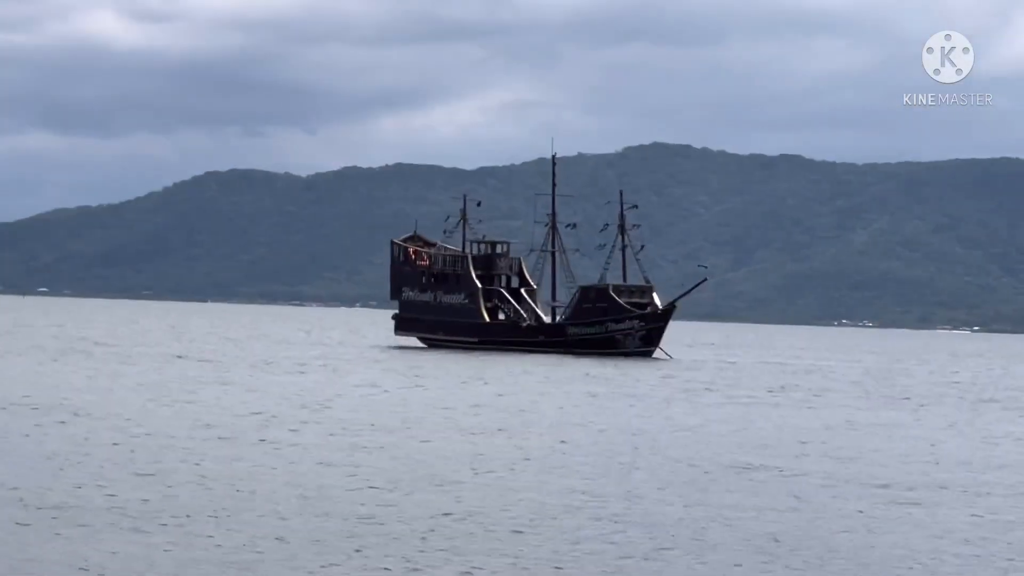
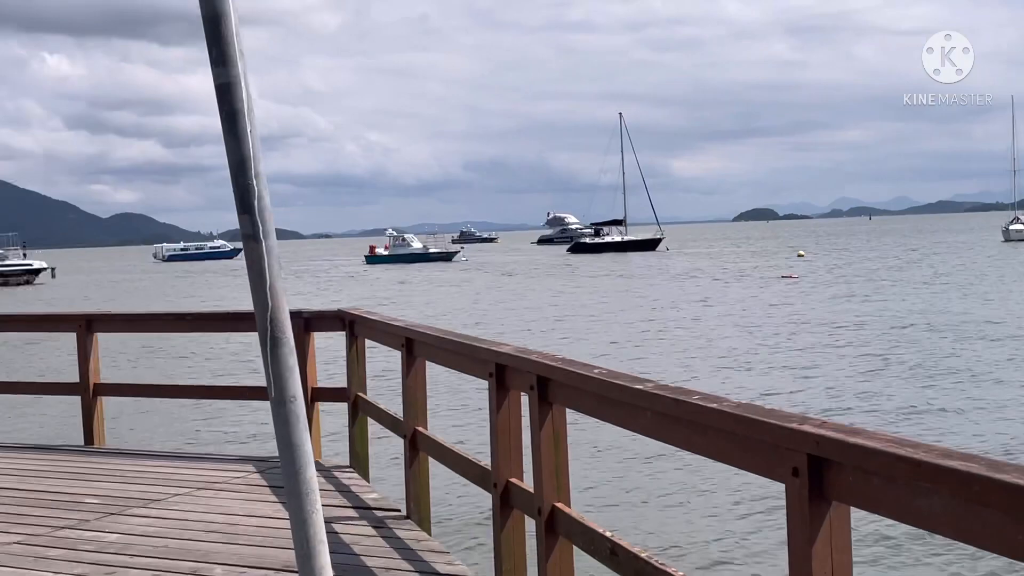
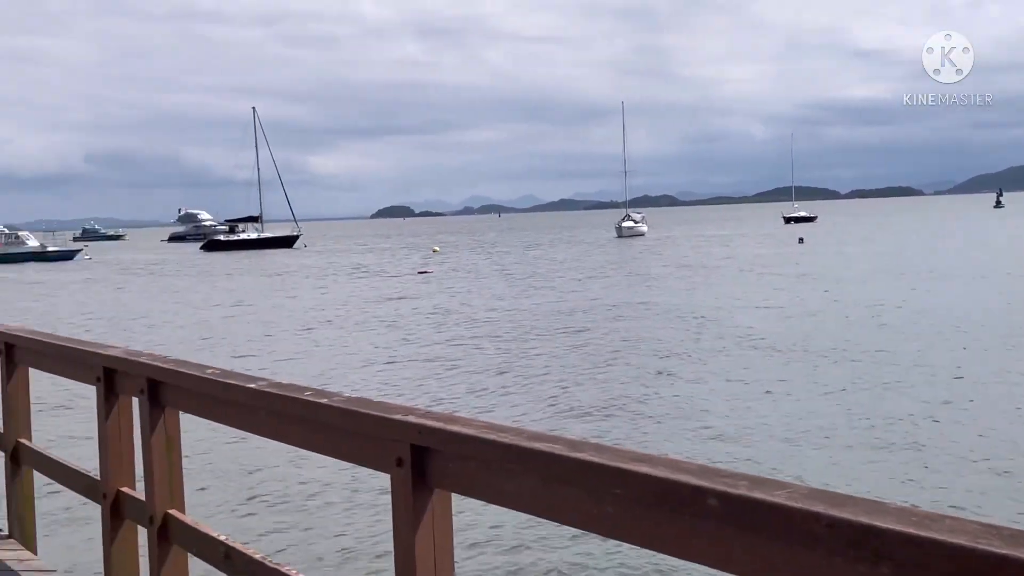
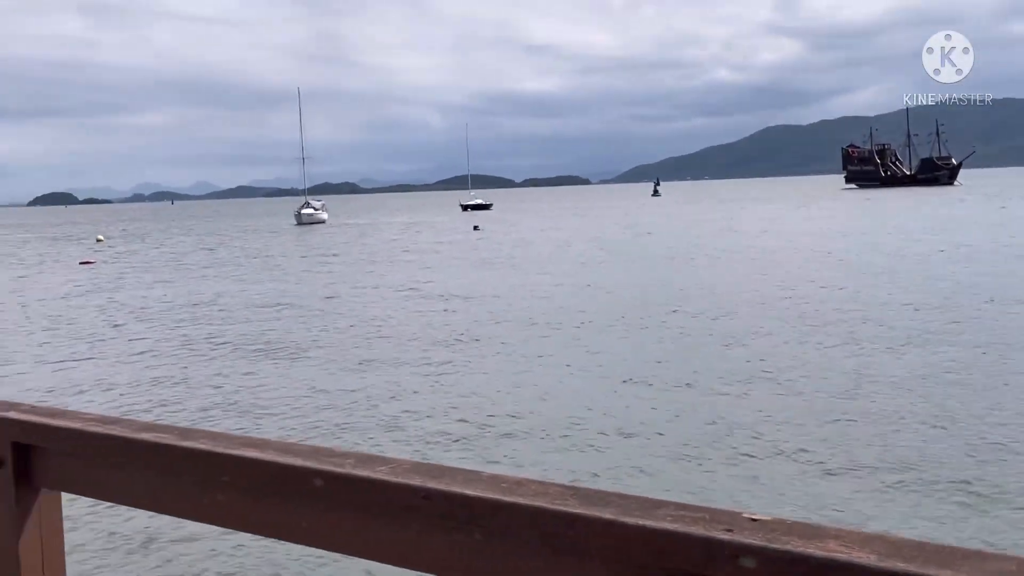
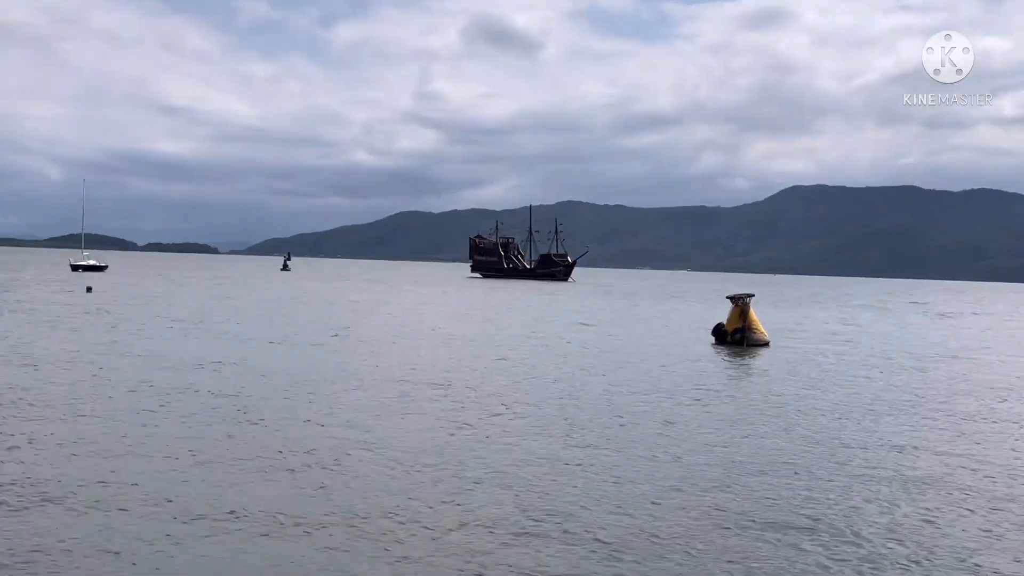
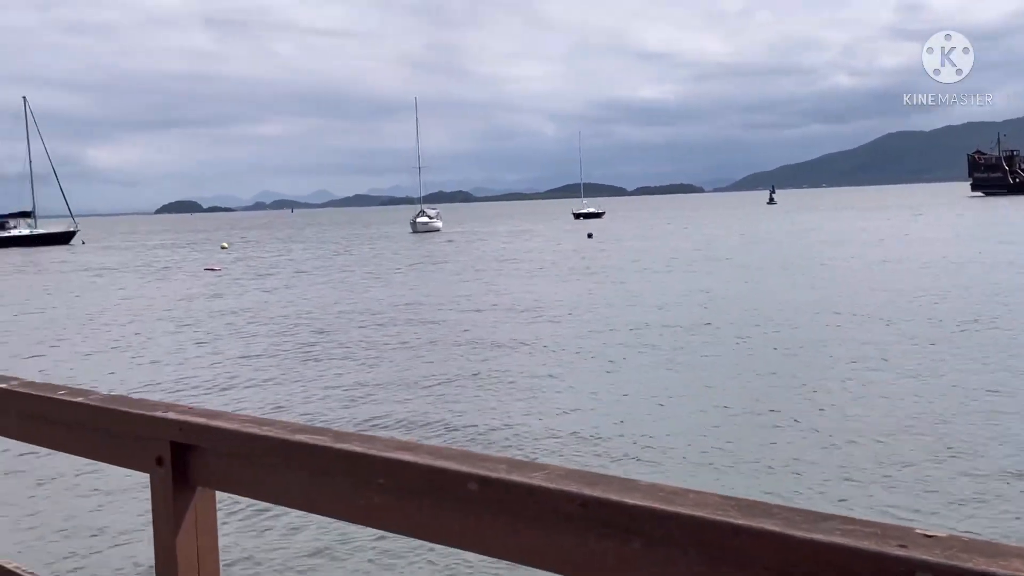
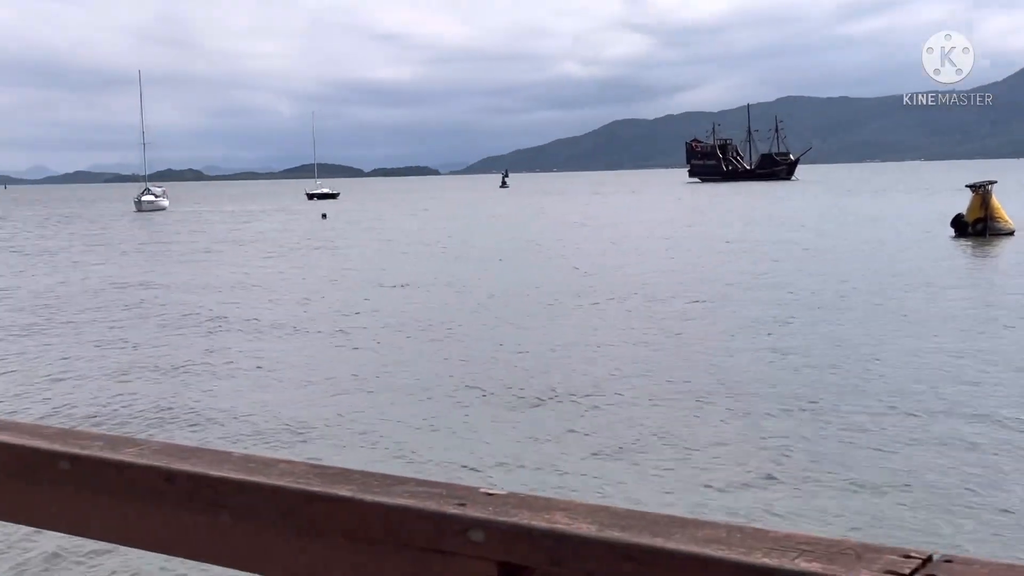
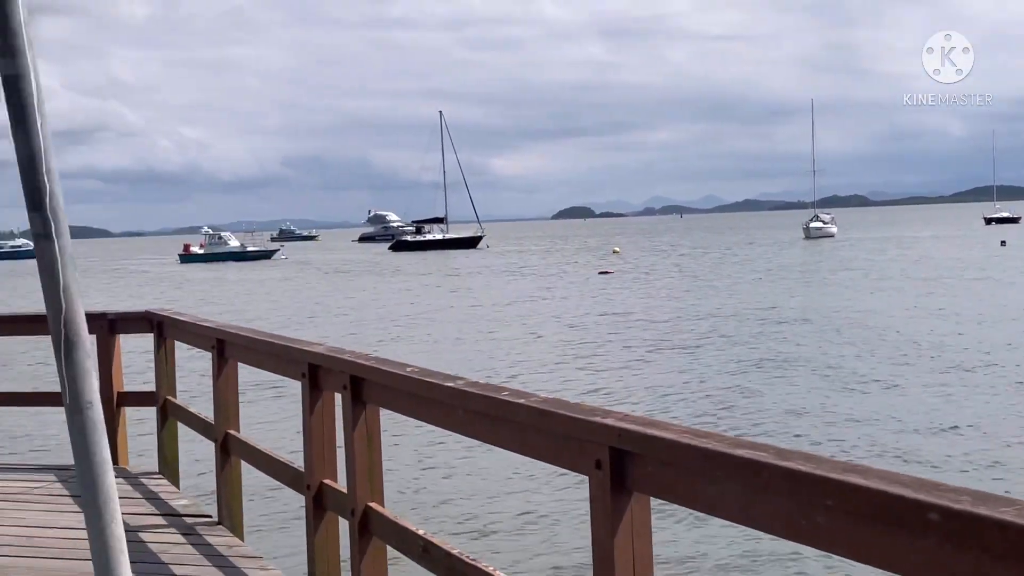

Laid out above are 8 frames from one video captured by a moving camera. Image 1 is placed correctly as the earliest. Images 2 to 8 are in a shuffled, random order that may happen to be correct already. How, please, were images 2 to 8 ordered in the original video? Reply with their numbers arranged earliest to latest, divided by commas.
5, 7, 4, 6, 3, 8, 2
